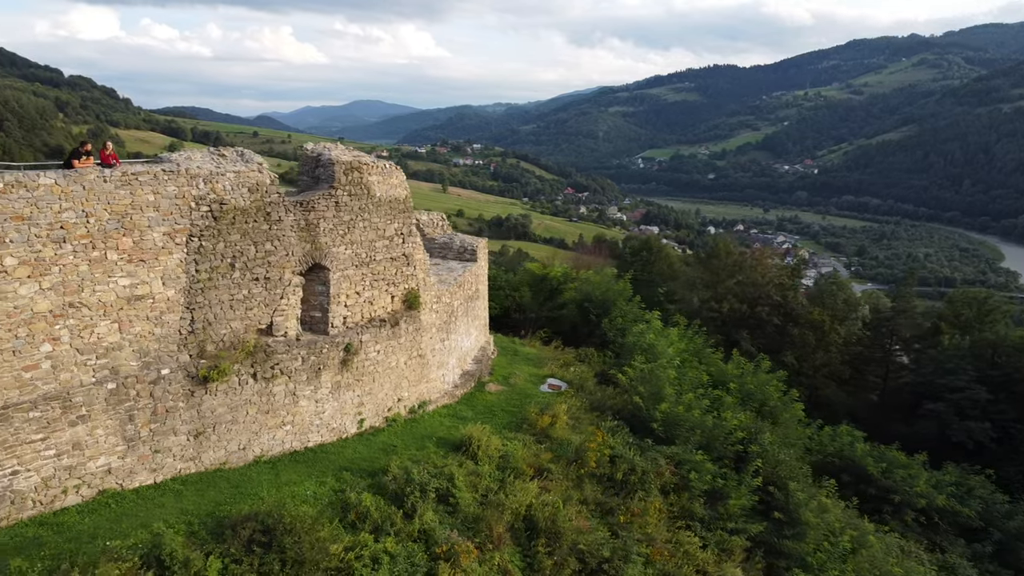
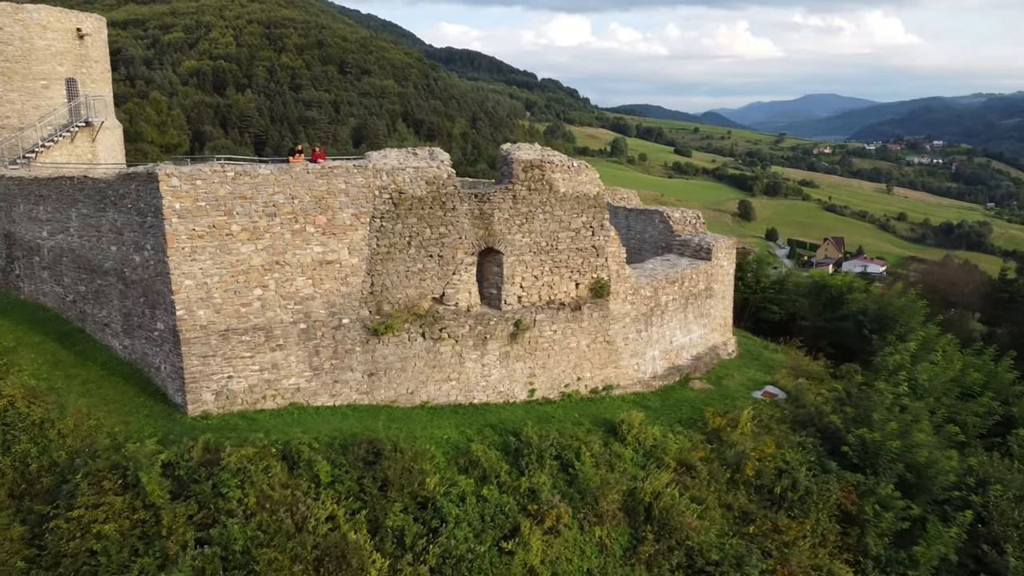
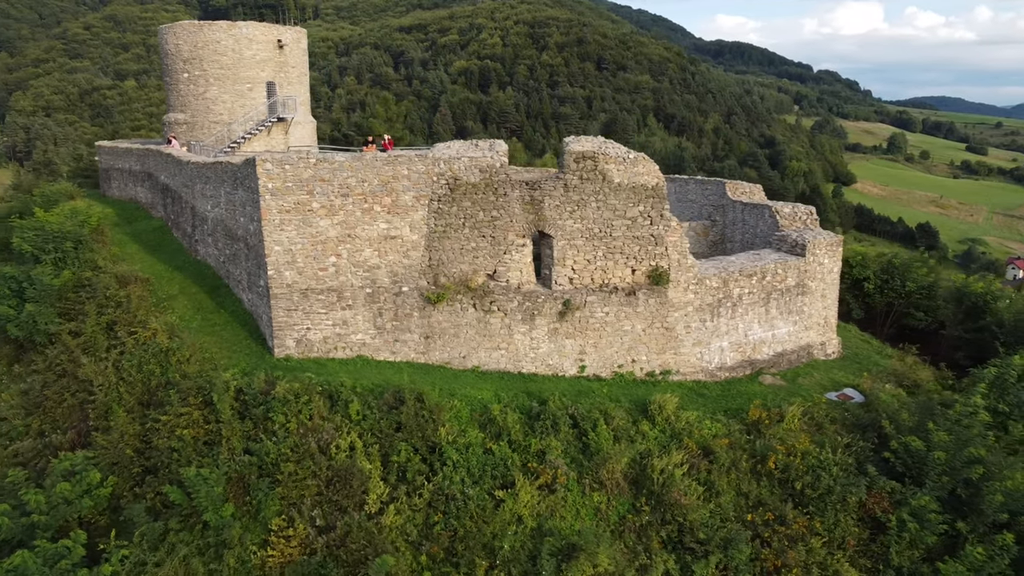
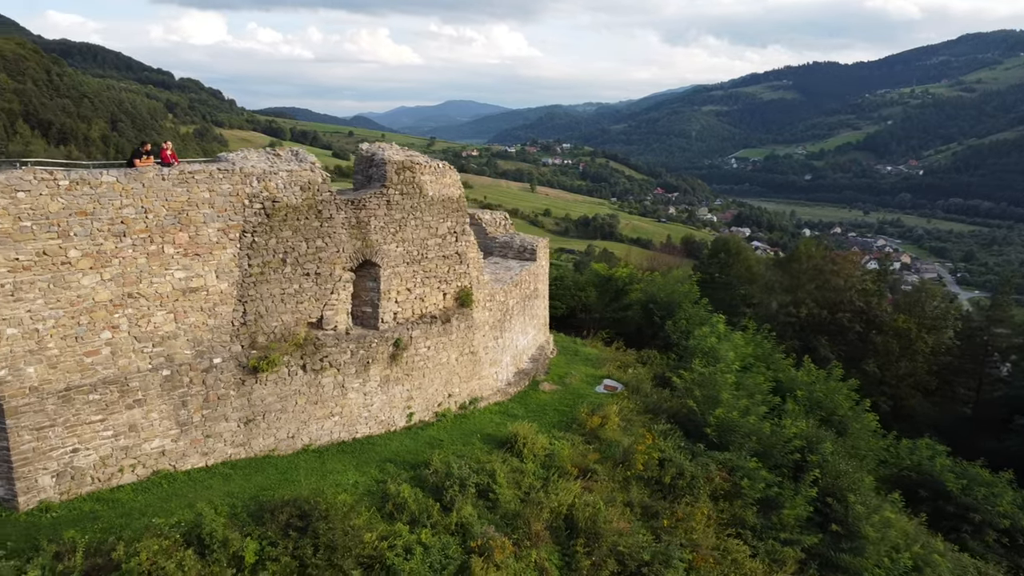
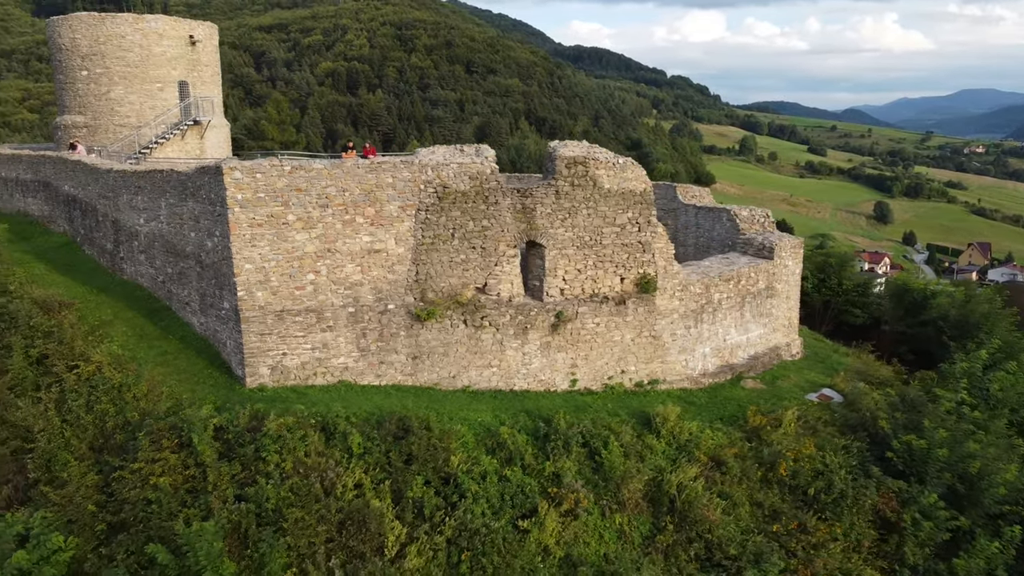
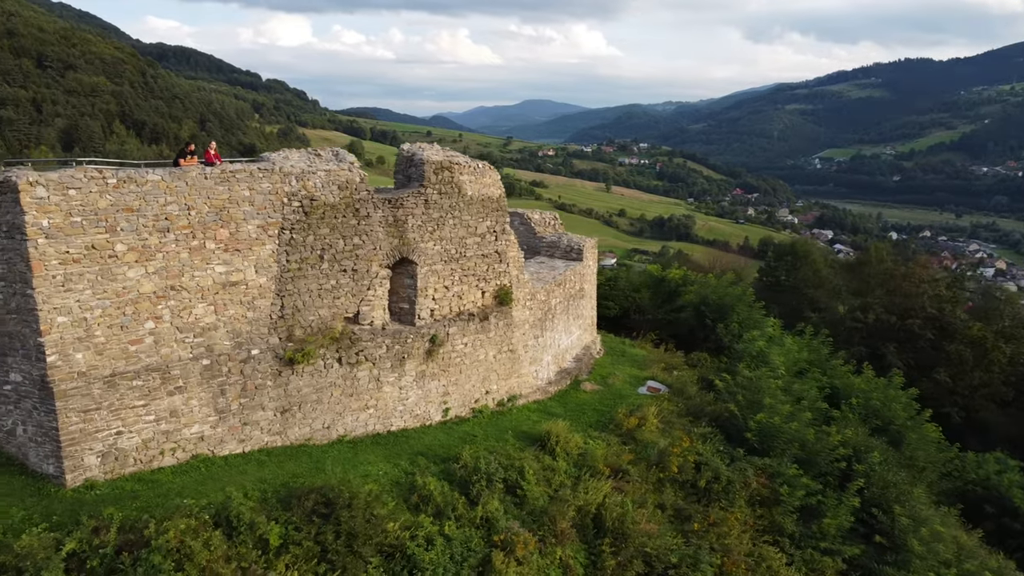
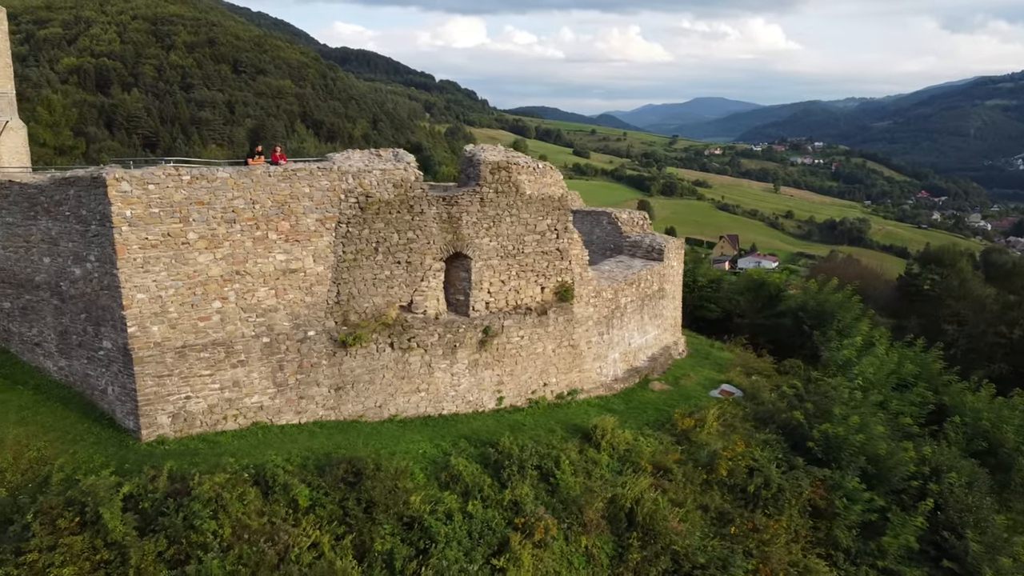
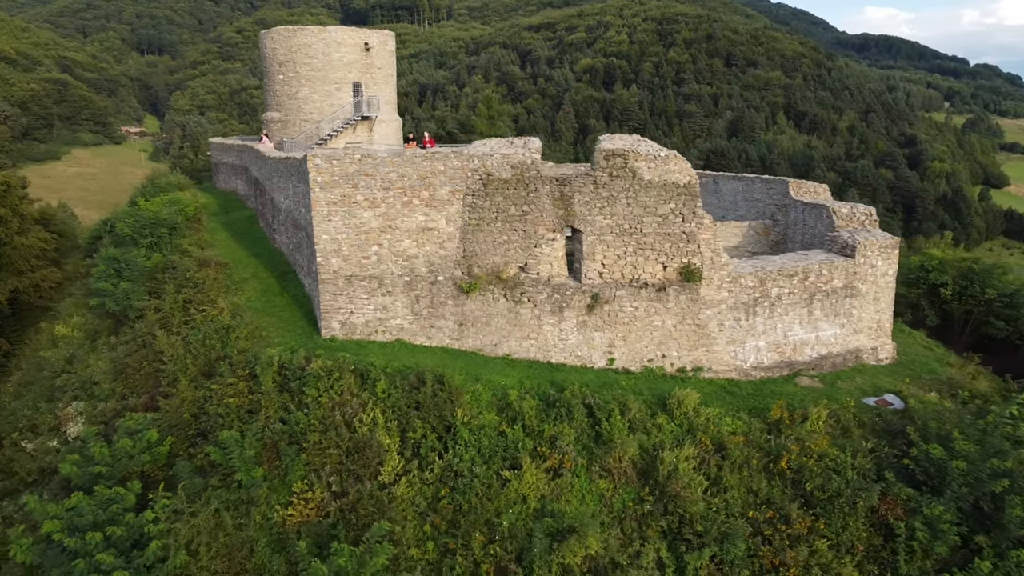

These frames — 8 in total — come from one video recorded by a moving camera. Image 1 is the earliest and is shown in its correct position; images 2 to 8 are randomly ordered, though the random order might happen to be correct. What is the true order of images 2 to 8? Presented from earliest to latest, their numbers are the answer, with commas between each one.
4, 6, 7, 2, 5, 3, 8
